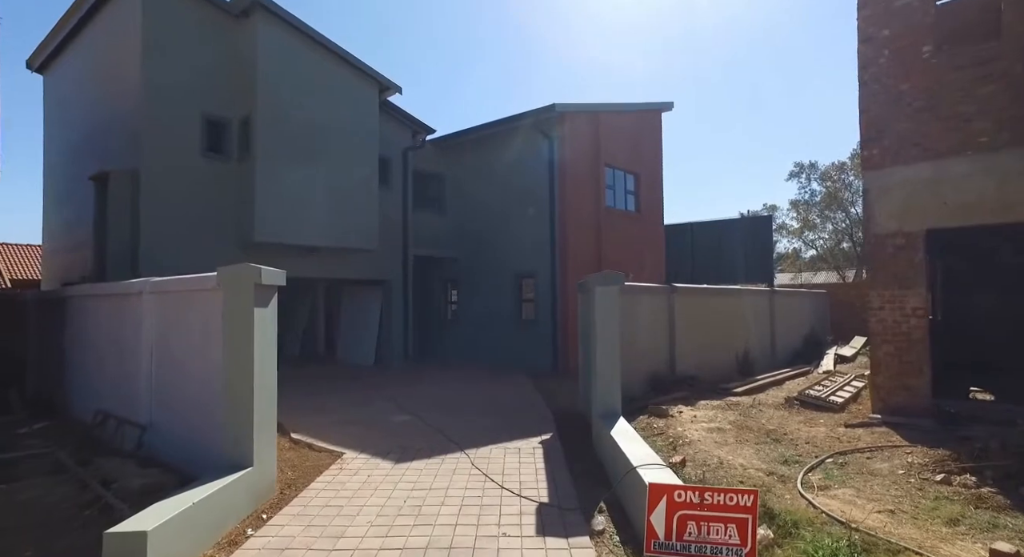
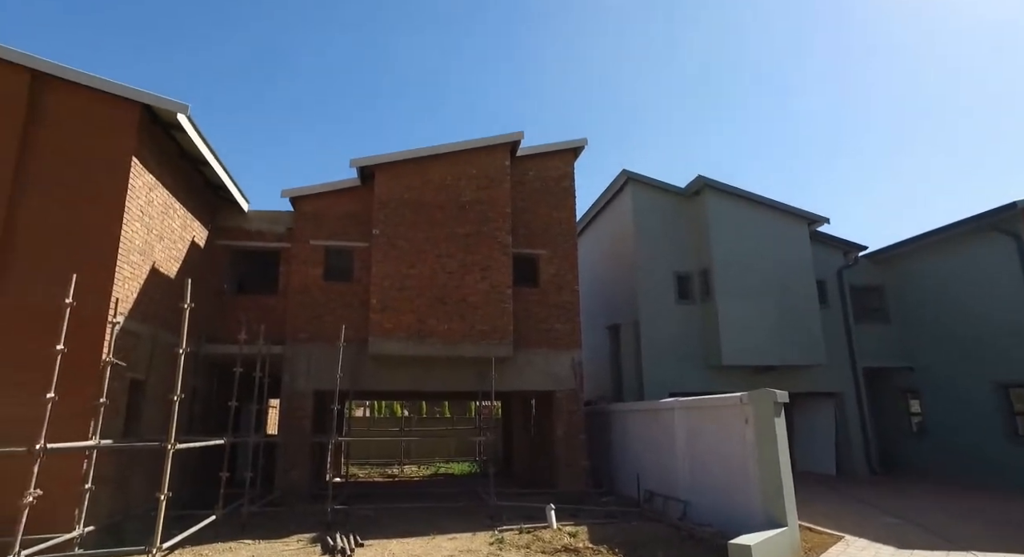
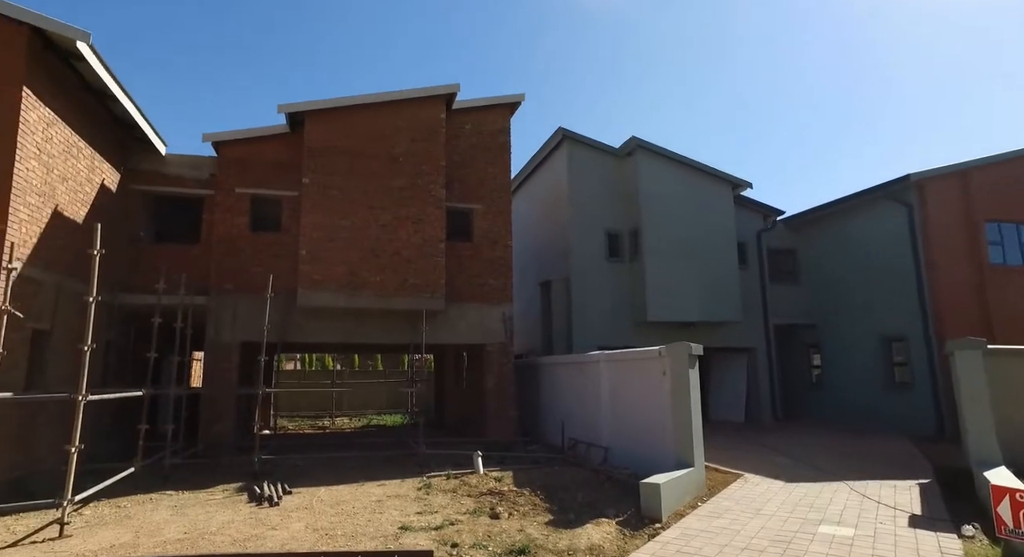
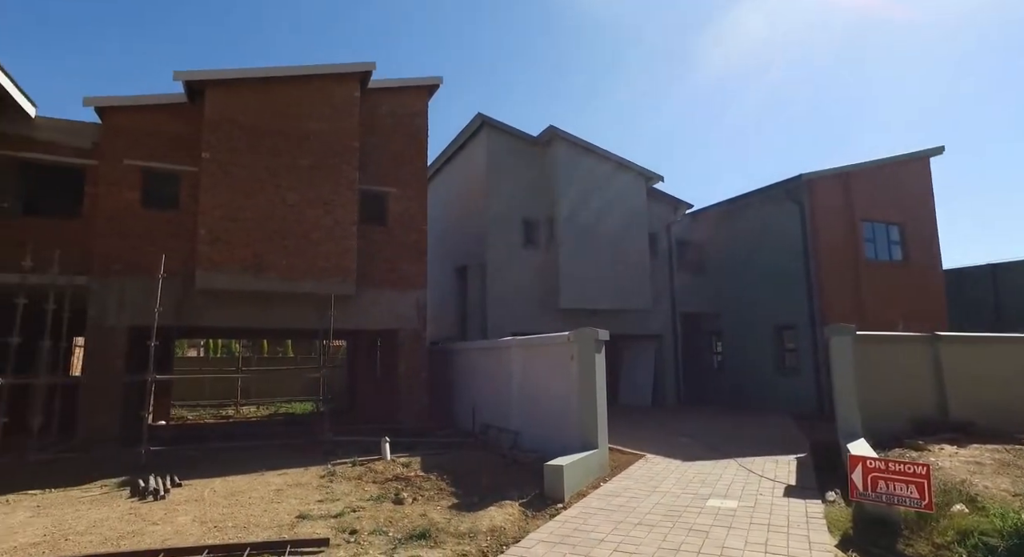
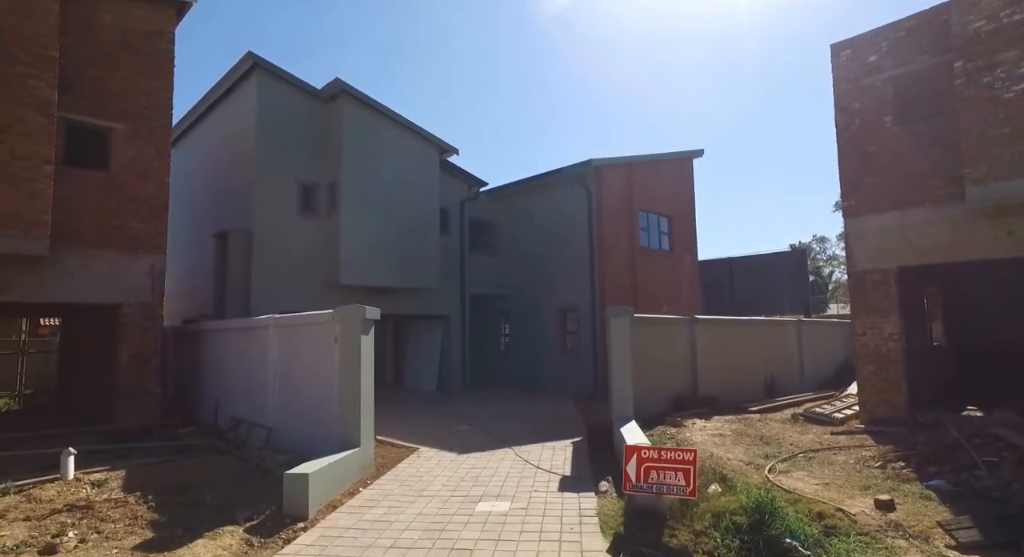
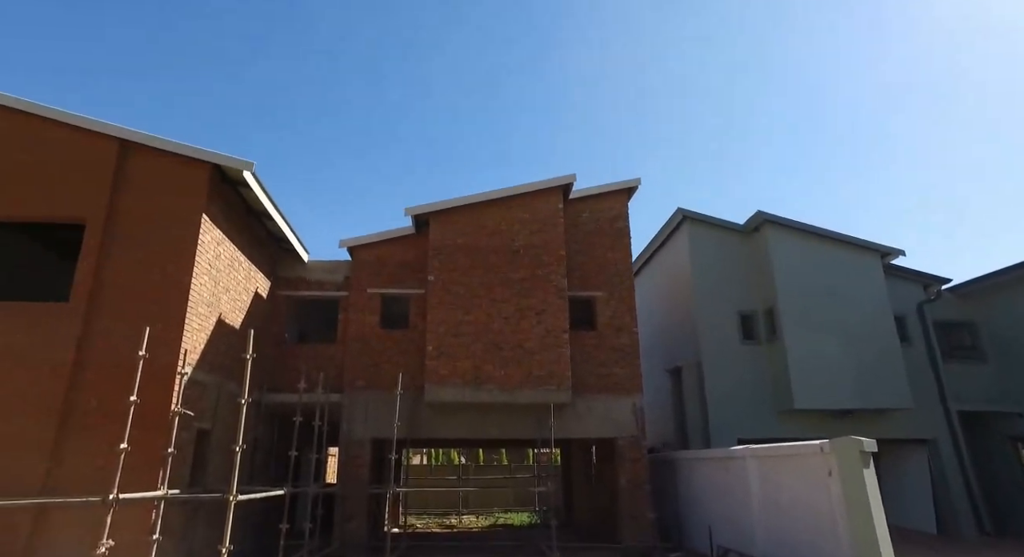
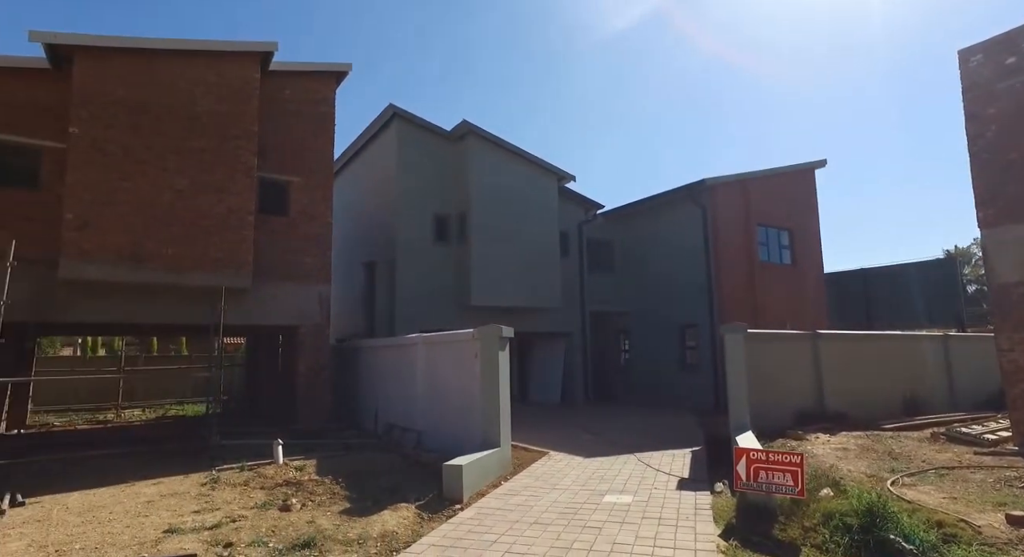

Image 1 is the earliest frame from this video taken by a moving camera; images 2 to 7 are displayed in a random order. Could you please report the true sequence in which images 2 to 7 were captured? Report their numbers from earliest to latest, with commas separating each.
5, 7, 4, 3, 2, 6
